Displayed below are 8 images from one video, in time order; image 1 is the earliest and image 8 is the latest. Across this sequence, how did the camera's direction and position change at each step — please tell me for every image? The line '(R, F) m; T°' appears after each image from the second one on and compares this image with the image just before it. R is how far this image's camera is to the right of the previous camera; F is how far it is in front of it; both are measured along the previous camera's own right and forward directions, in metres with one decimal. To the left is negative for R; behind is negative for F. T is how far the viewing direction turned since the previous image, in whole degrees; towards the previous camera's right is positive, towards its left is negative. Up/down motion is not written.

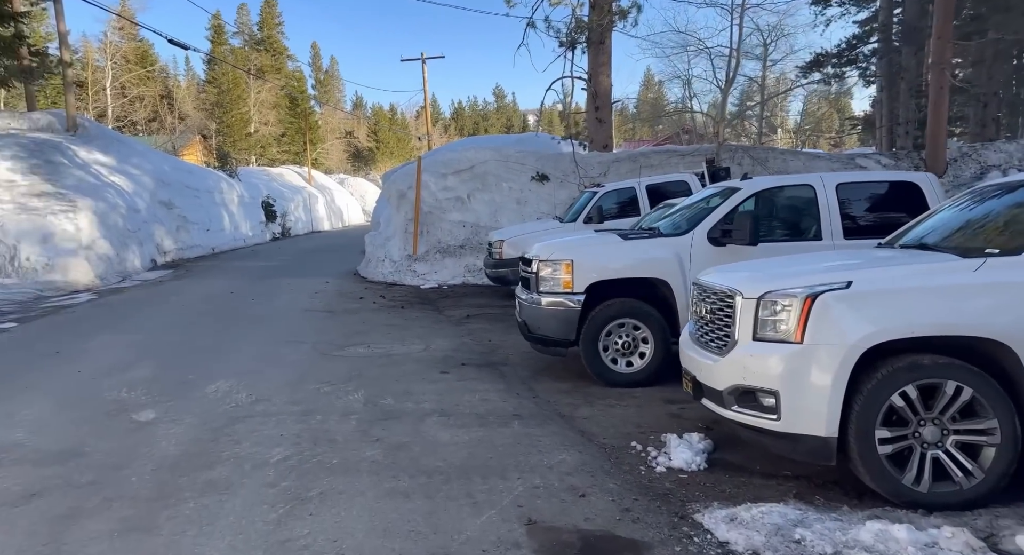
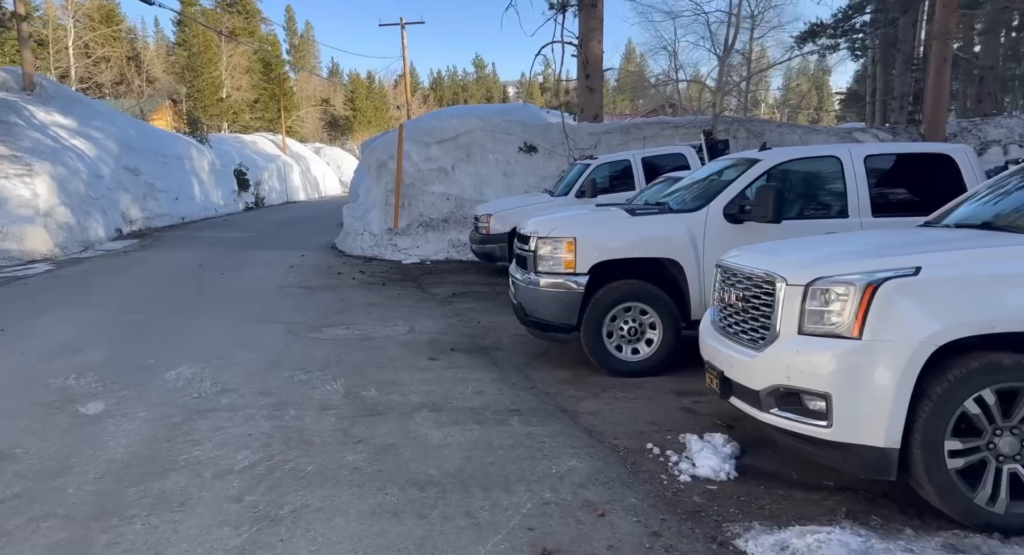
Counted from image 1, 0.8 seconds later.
(-0.2, +0.6) m; +2°
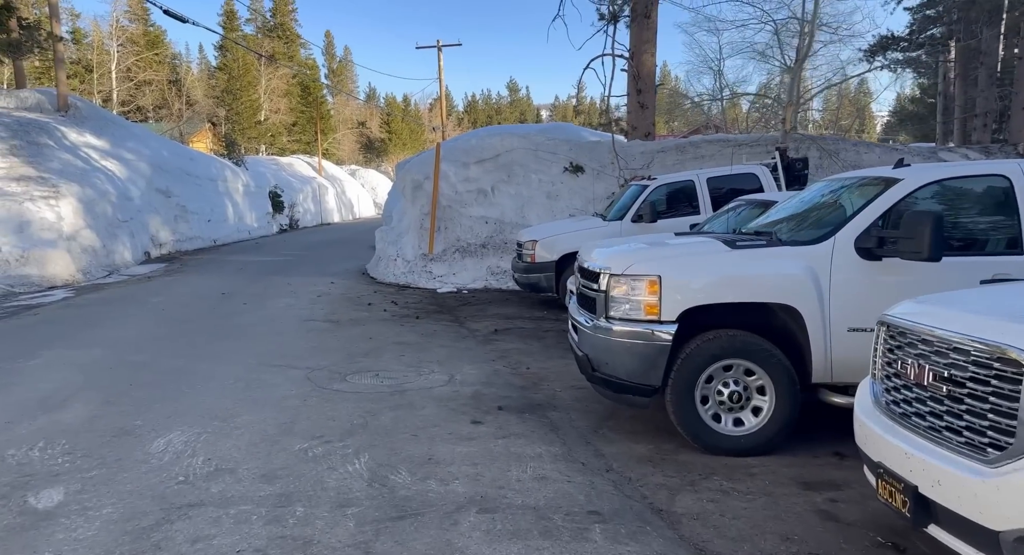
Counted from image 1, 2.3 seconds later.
(-0.2, +1.1) m; -3°
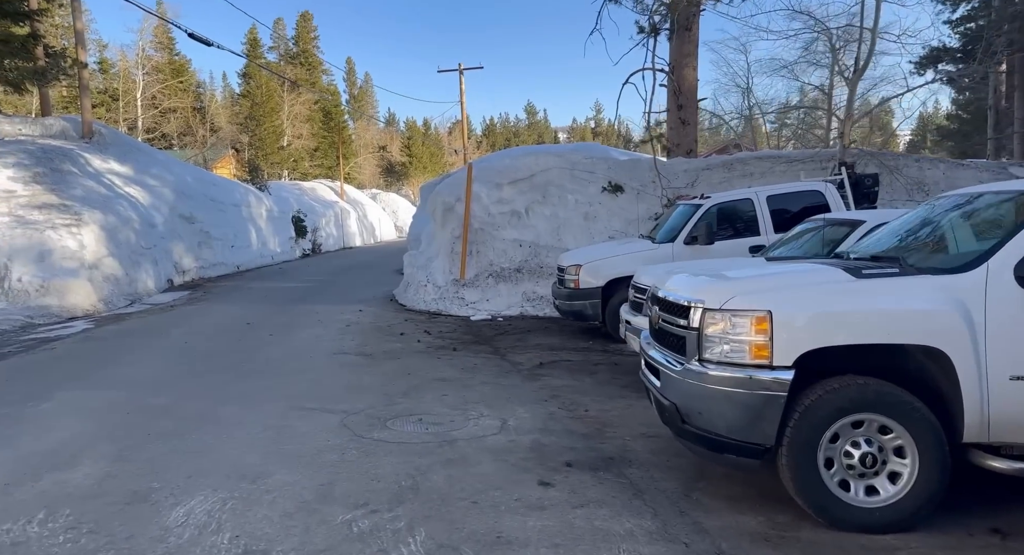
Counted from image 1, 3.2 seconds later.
(-0.3, +0.7) m; -2°
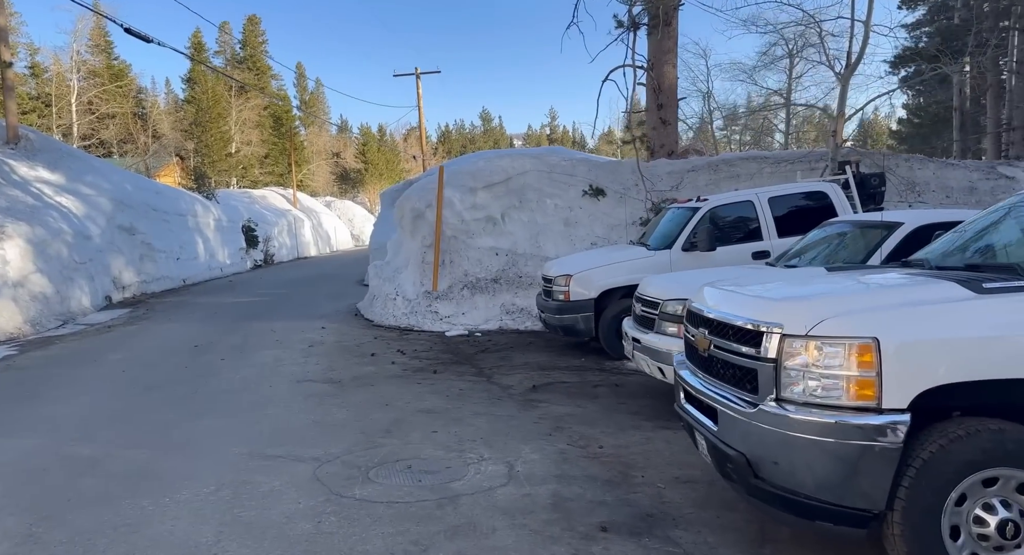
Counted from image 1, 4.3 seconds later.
(-0.3, +0.9) m; +4°
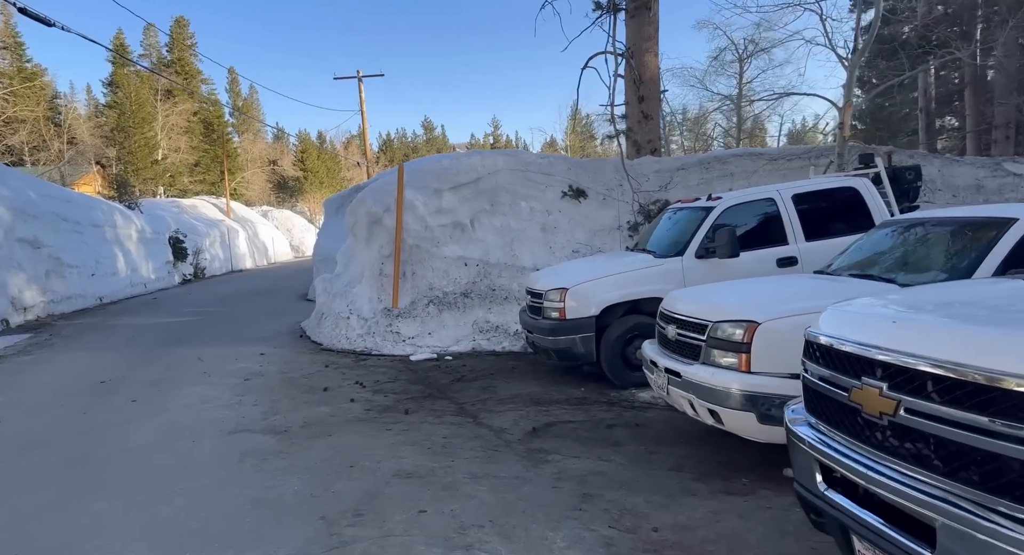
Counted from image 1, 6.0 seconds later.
(-0.4, +1.4) m; +5°
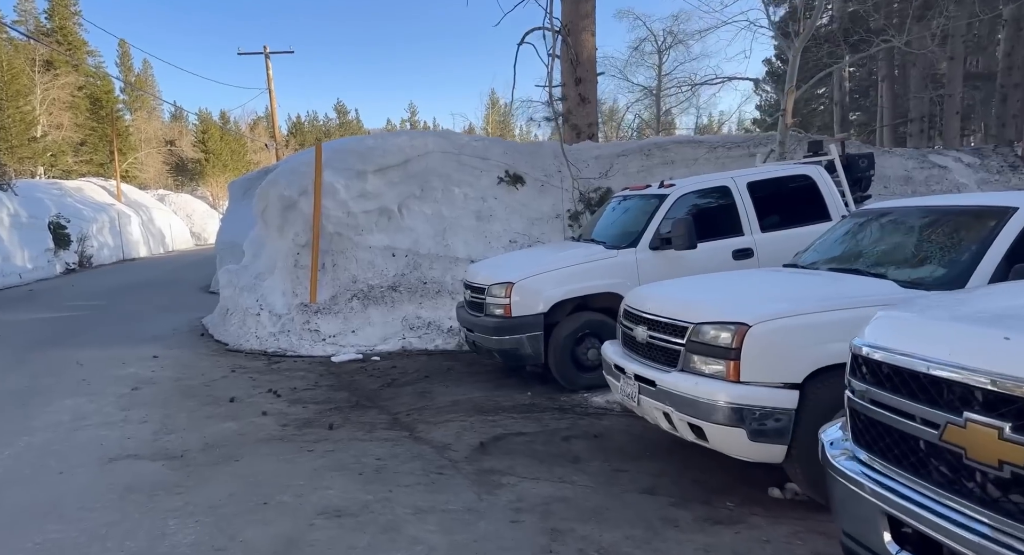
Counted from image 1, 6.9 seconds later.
(-0.2, +0.7) m; +7°
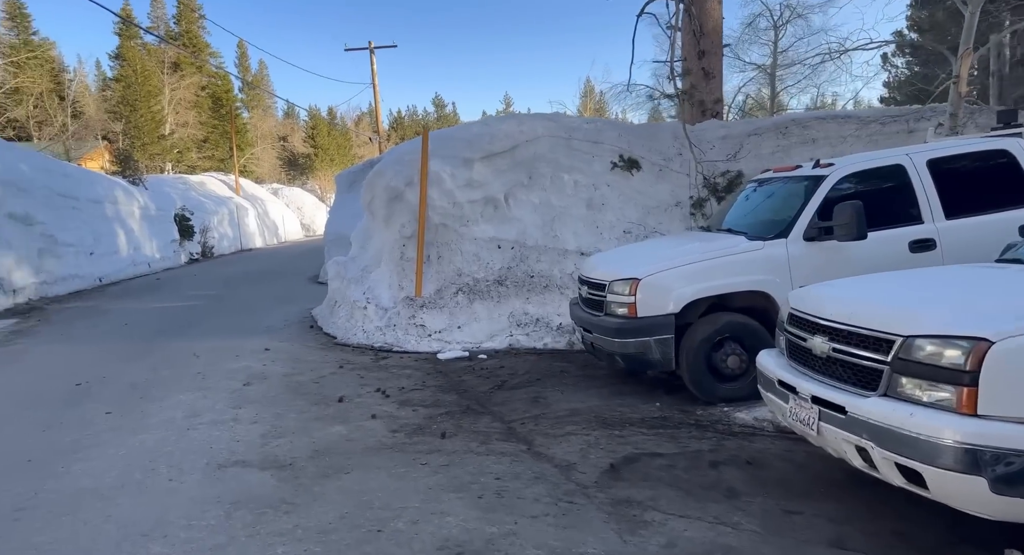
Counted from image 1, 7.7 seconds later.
(-0.3, +0.6) m; -8°
